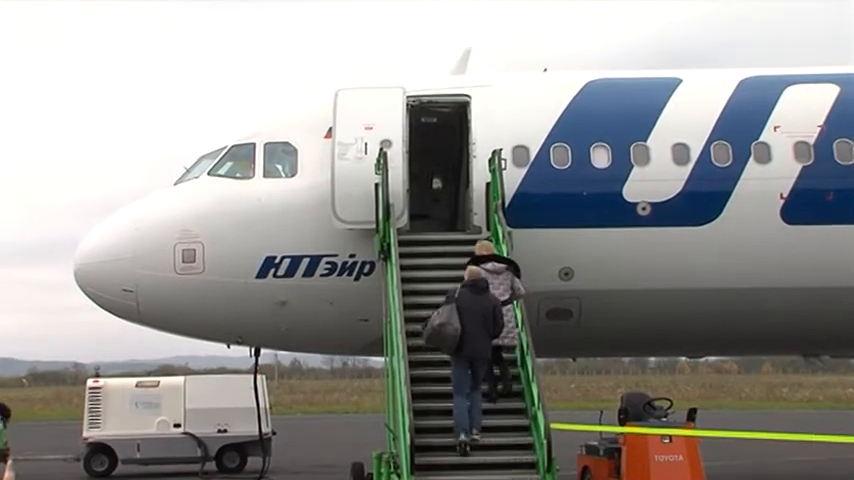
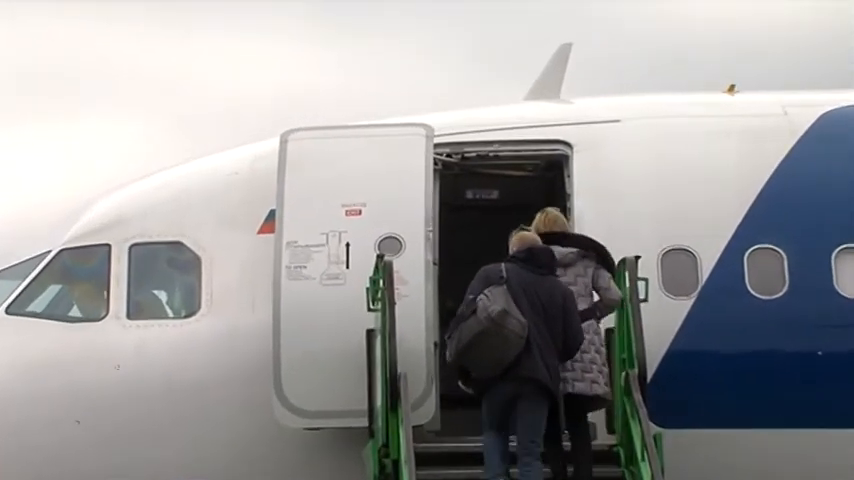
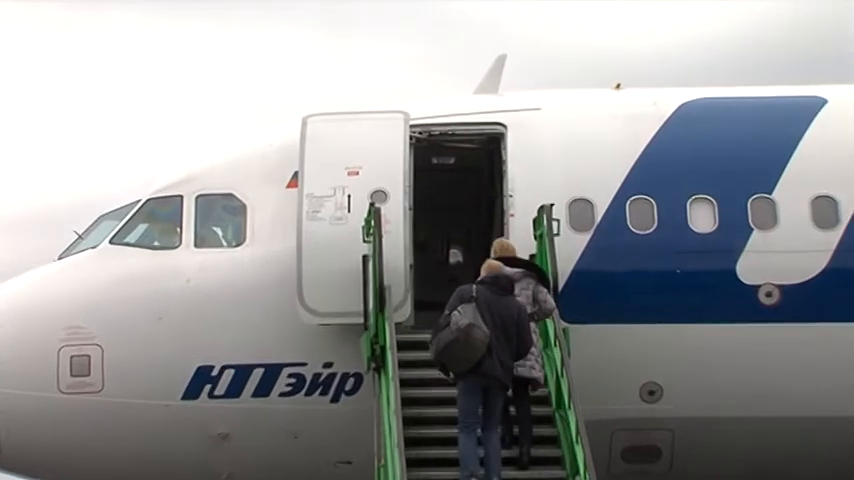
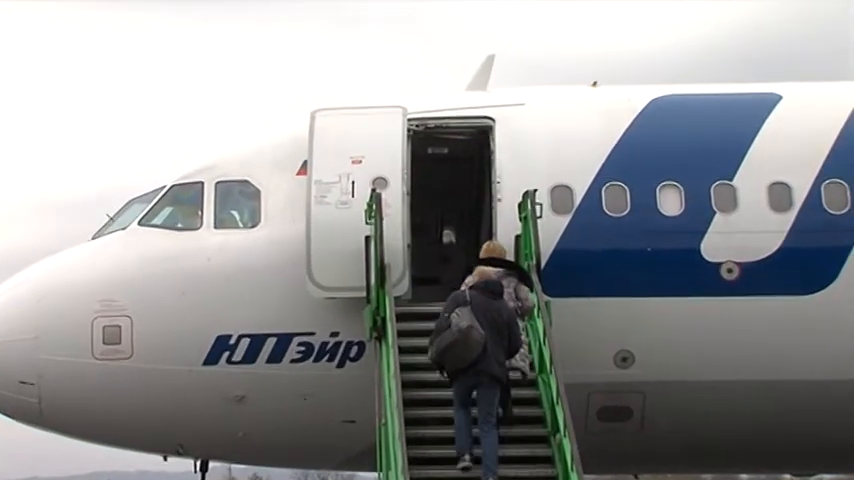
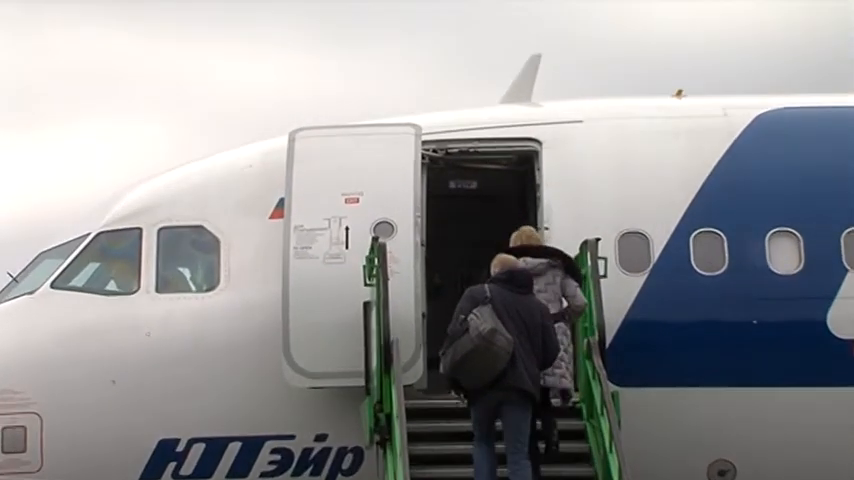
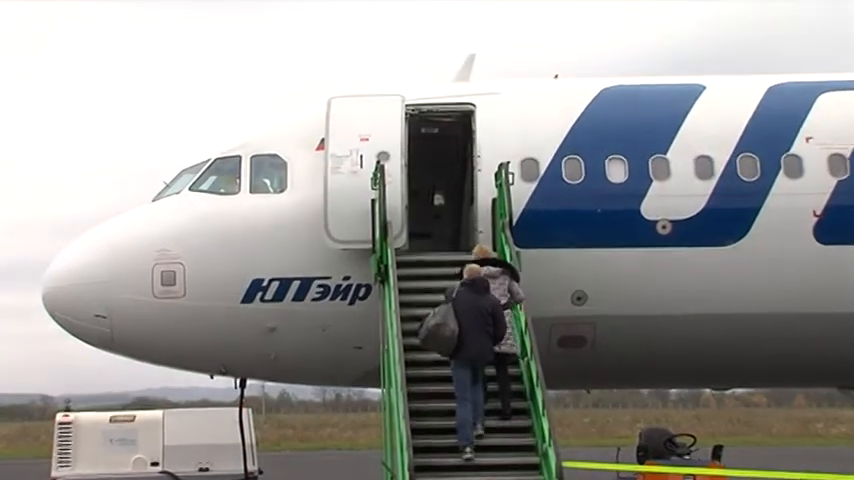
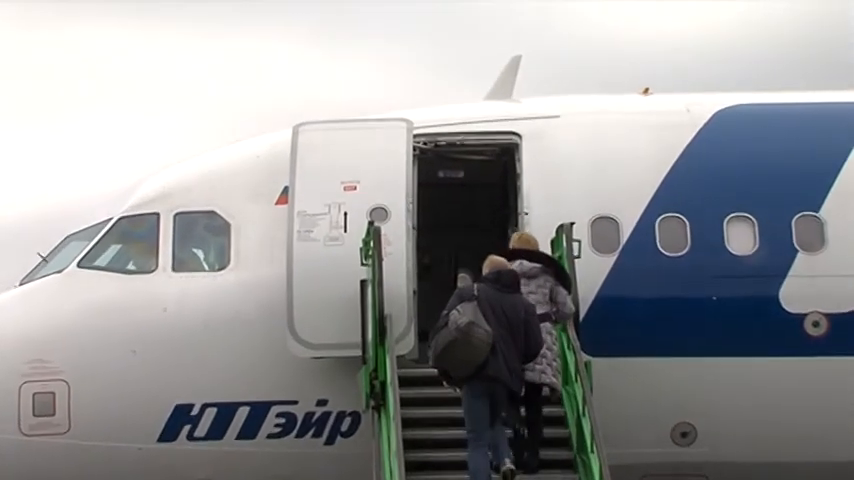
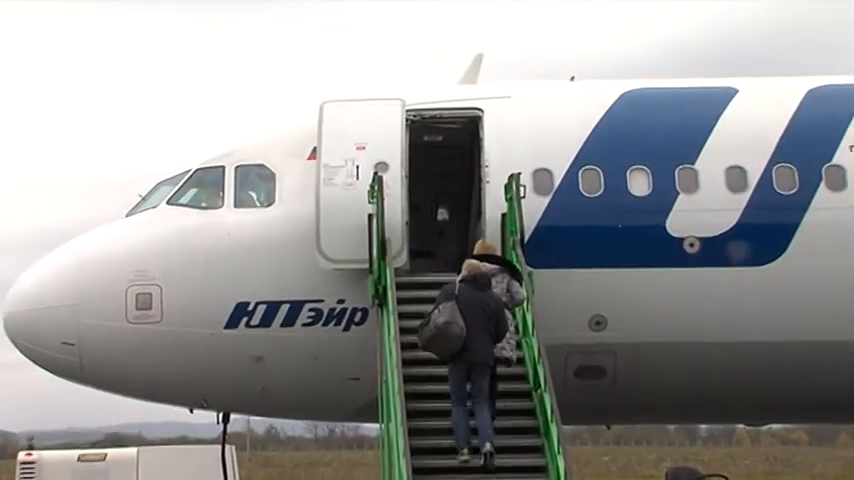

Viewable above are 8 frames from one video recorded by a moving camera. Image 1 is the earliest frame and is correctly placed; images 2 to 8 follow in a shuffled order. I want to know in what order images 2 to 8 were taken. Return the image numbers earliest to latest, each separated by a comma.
6, 8, 4, 3, 7, 5, 2
